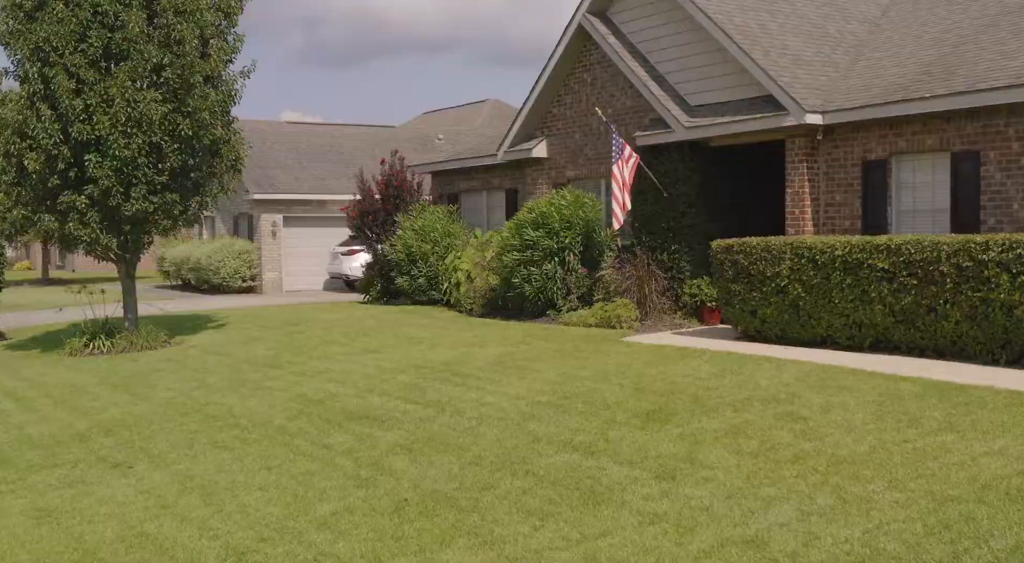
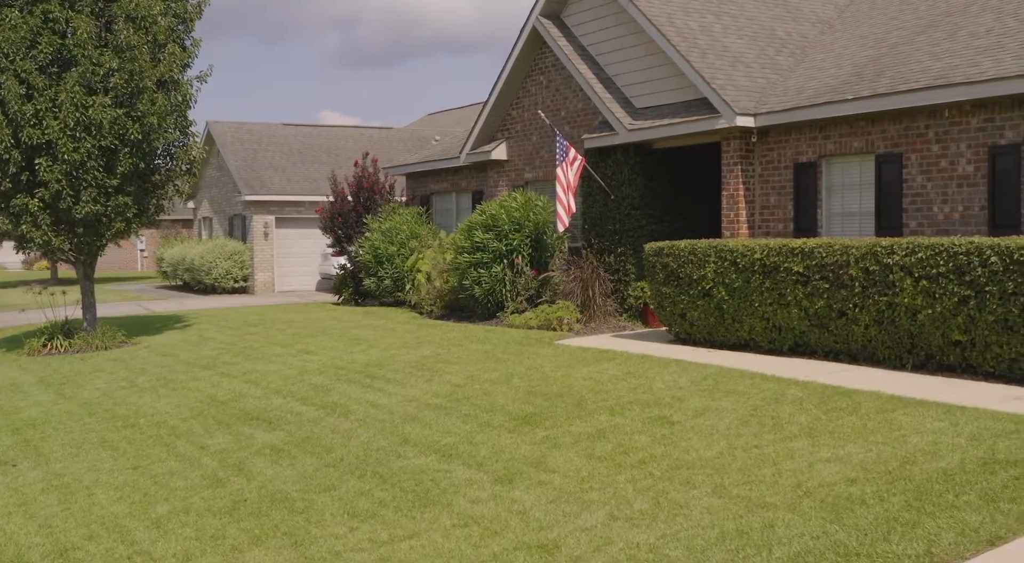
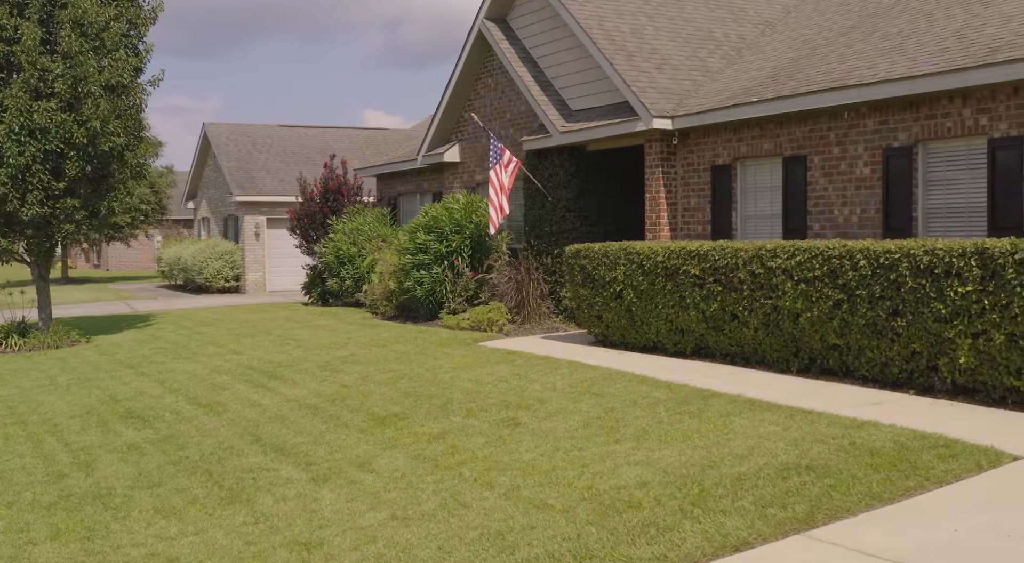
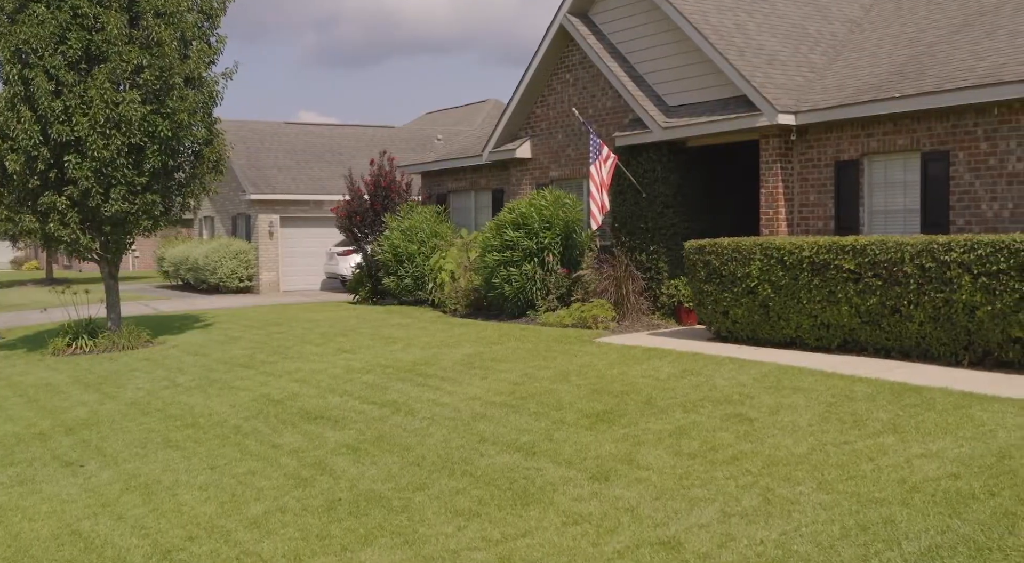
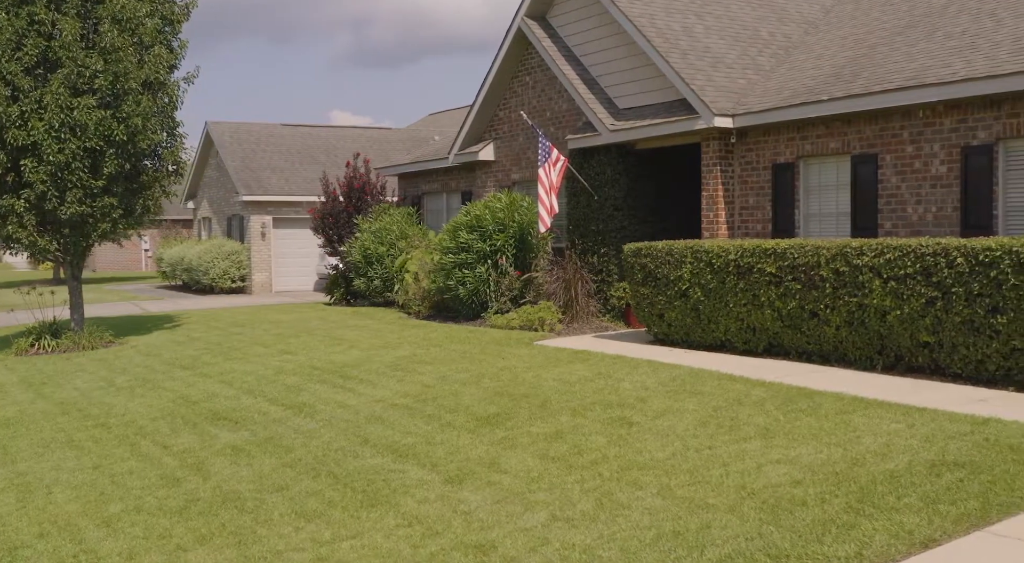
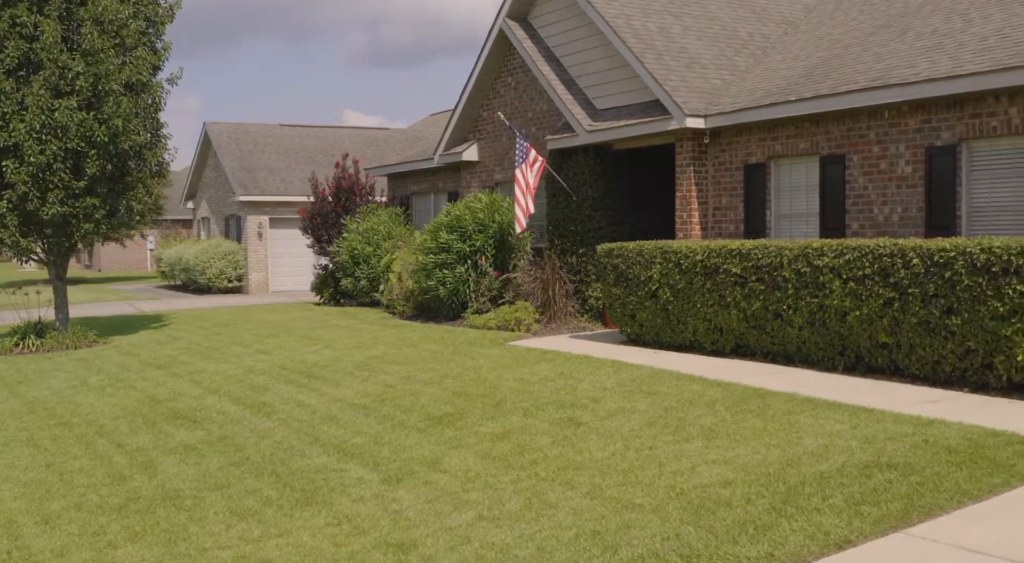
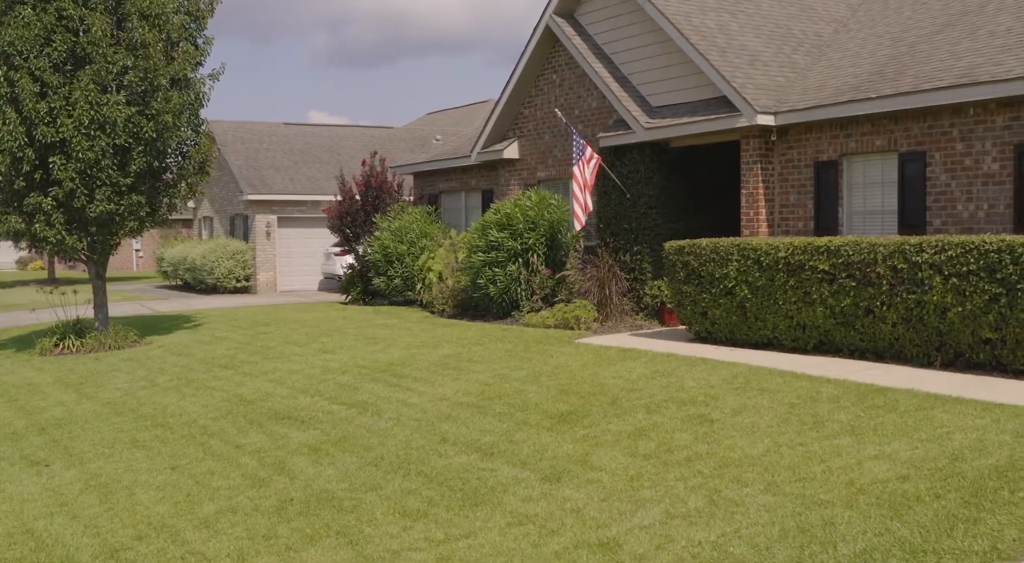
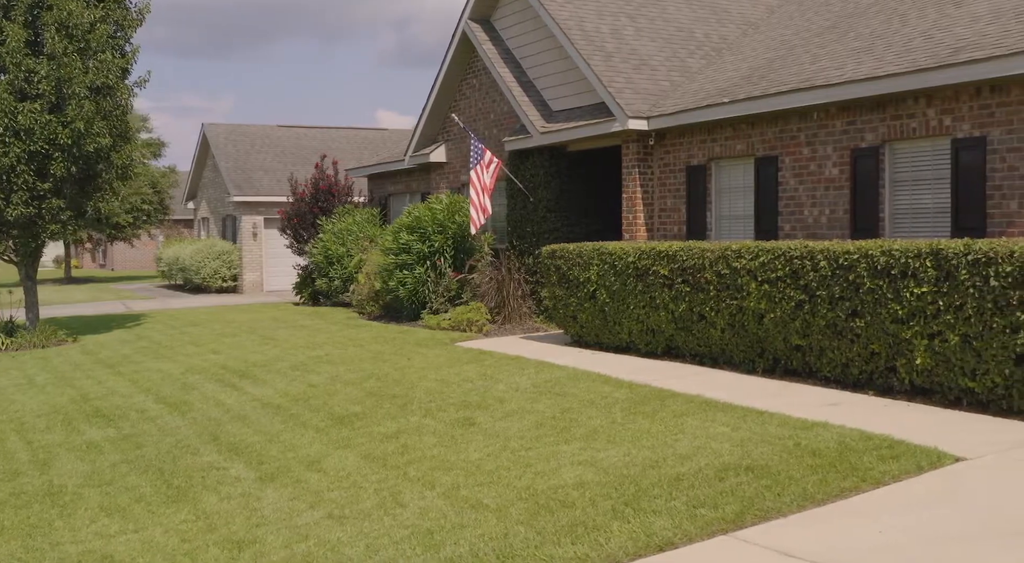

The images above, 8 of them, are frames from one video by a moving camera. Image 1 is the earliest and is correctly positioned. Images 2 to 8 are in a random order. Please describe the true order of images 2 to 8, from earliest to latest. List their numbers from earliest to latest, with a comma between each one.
4, 7, 2, 5, 6, 3, 8
